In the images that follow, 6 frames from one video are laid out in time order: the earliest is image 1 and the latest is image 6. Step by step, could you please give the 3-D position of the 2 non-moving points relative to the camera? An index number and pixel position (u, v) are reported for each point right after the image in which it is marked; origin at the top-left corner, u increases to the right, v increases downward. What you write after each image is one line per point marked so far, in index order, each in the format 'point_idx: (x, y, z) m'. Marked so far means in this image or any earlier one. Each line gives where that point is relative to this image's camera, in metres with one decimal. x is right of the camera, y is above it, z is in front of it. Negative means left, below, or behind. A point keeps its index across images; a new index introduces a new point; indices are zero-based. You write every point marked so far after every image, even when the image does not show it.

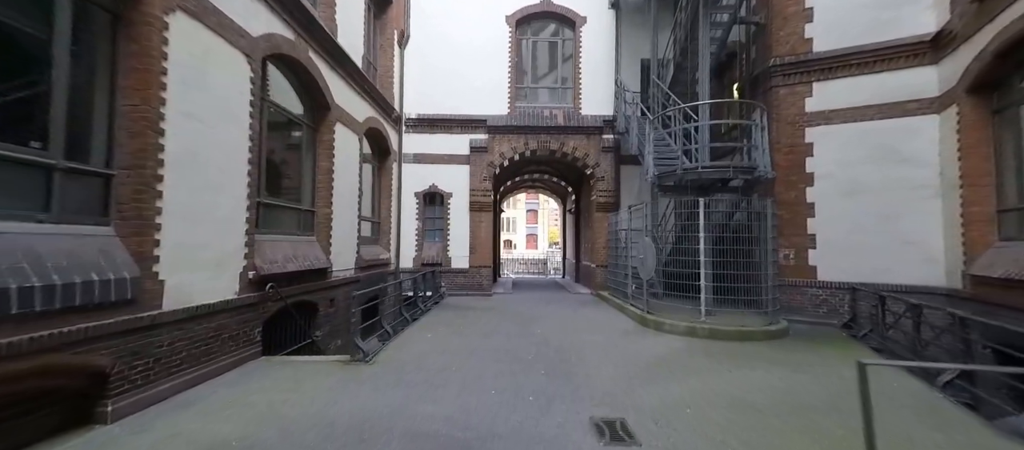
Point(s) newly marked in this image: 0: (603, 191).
0: (+3.1, +1.2, +12.0) m
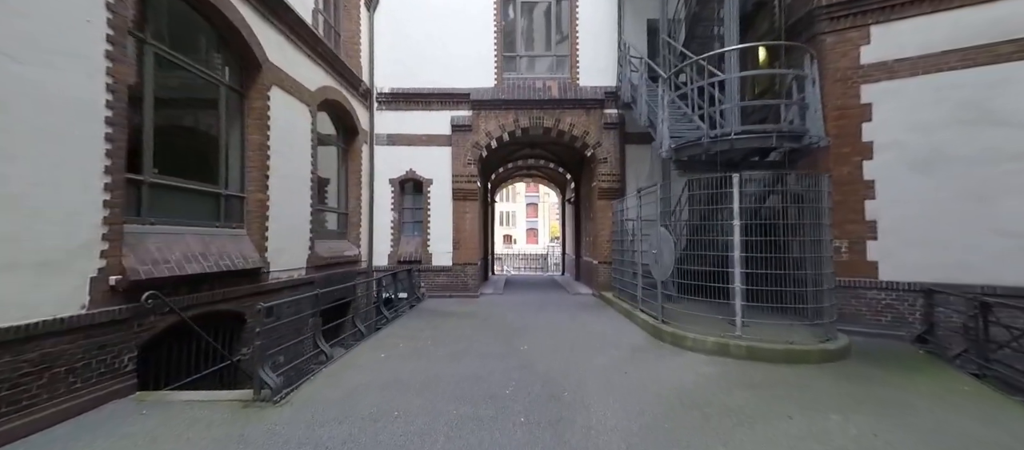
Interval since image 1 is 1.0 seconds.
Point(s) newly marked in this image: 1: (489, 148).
0: (+2.7, +1.5, +10.4) m
1: (-0.7, +2.4, +11.0) m
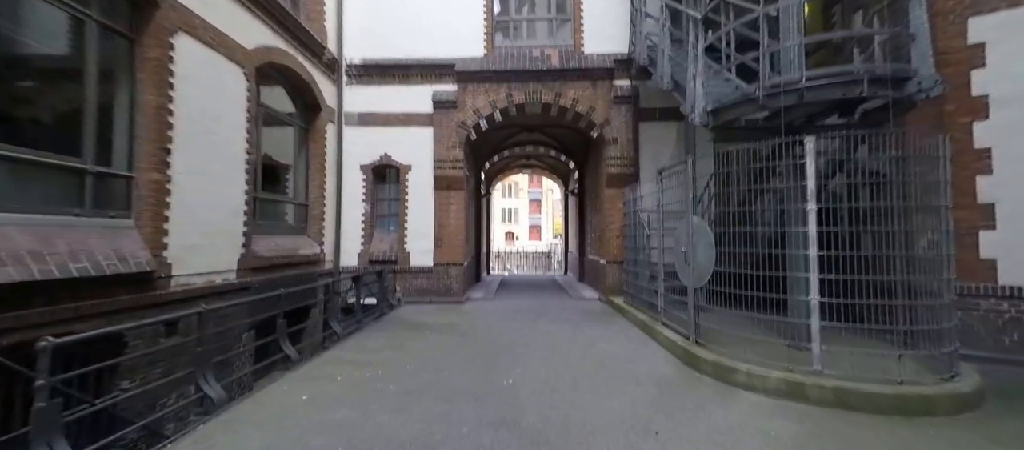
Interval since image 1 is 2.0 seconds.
0: (+2.5, +1.6, +8.7) m
1: (-0.9, +2.5, +9.4) m
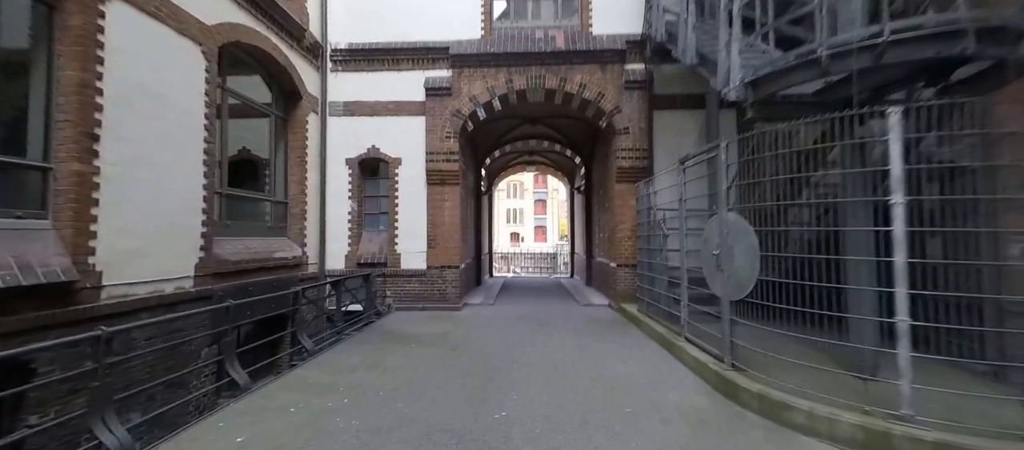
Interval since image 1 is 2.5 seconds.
0: (+2.5, +1.7, +7.9) m
1: (-0.9, +2.5, +8.6) m
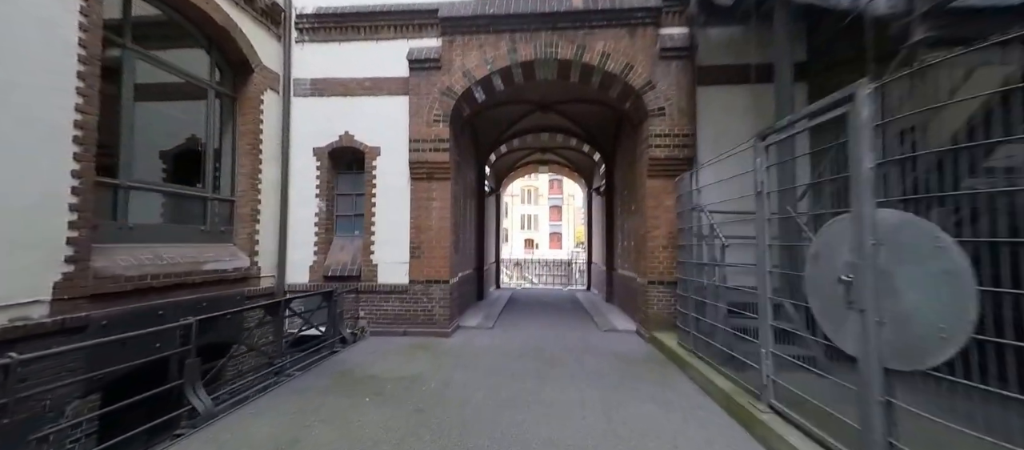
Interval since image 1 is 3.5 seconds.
0: (+2.6, +1.5, +6.1) m
1: (-0.8, +2.4, +7.0) m
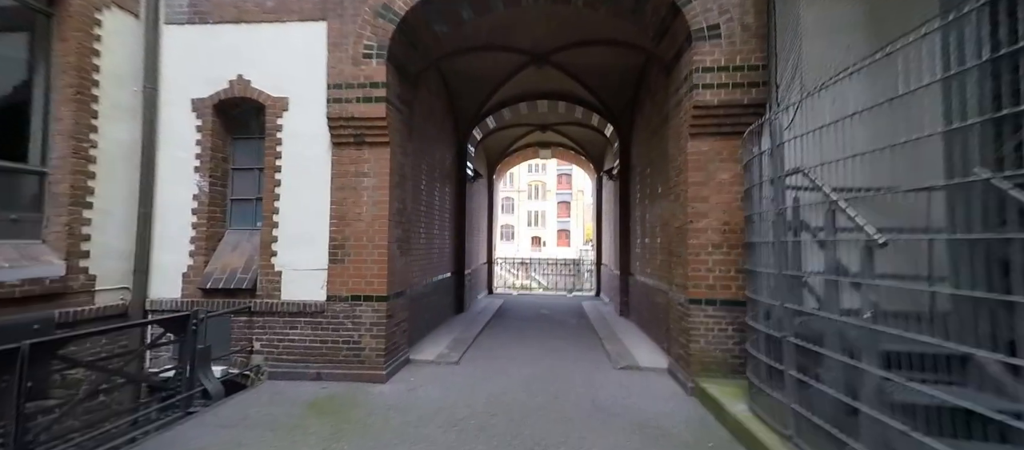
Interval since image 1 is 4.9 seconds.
0: (+2.2, +1.7, +3.9) m
1: (-1.2, +2.6, +4.9) m
